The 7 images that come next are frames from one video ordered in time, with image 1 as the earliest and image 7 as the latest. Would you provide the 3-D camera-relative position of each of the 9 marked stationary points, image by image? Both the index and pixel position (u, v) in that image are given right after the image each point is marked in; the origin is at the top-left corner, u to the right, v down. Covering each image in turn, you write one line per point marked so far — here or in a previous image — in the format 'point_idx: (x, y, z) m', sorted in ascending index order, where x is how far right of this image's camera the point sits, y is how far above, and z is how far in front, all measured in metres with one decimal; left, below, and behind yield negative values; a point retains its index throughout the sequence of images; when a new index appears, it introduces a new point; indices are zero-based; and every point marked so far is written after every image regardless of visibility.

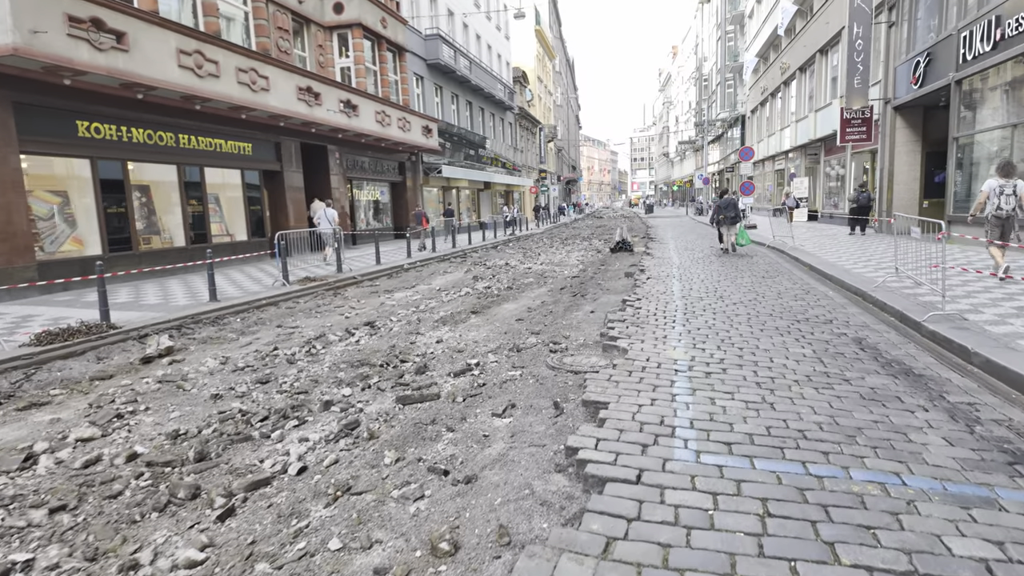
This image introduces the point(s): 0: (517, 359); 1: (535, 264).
0: (0.0, -0.7, +5.4) m
1: (+0.6, +0.6, +14.8) m
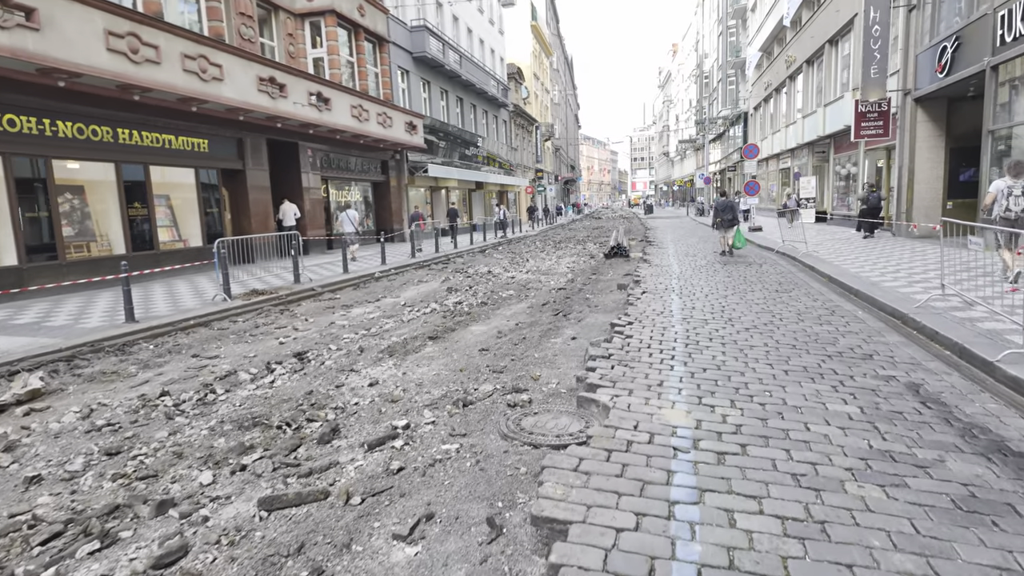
0: (-0.4, -0.9, +4.0) m
1: (+0.2, +0.4, +13.4) m
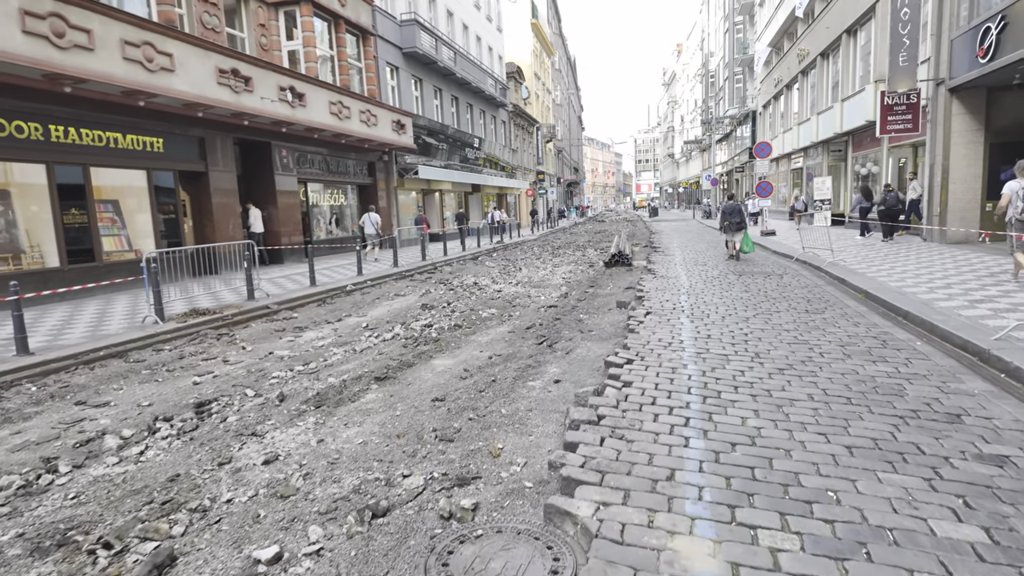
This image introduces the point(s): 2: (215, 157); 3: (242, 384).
0: (-0.7, -1.1, +2.6) m
1: (-0.1, +0.1, +11.9) m
2: (-6.9, +3.1, +13.8) m
3: (-2.6, -0.9, +5.6) m
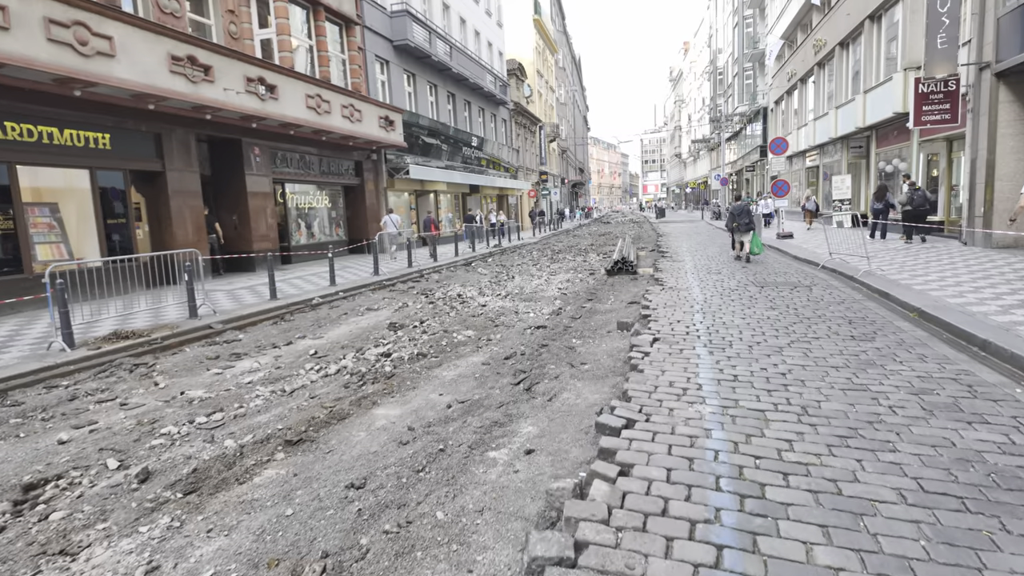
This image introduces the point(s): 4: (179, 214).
0: (-1.0, -1.4, +1.2) m
1: (-0.3, -0.1, +10.5) m
2: (-7.1, +2.8, +12.5) m
3: (-2.9, -1.1, +4.2) m
4: (-7.2, +1.6, +12.6) m
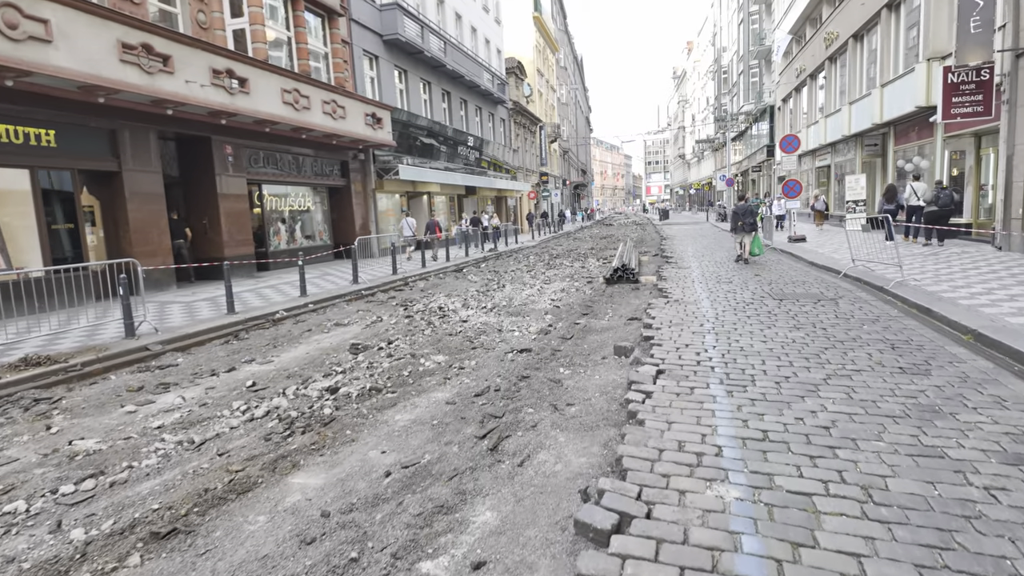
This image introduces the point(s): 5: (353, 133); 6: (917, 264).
0: (-1.3, -1.5, +0.1) m
1: (-0.5, -0.3, +9.4) m
2: (-7.4, +2.6, +11.4) m
3: (-3.1, -1.3, +3.2) m
4: (-7.4, +1.4, +11.6) m
5: (-4.6, +4.5, +17.1) m
6: (+7.5, +0.4, +10.9) m
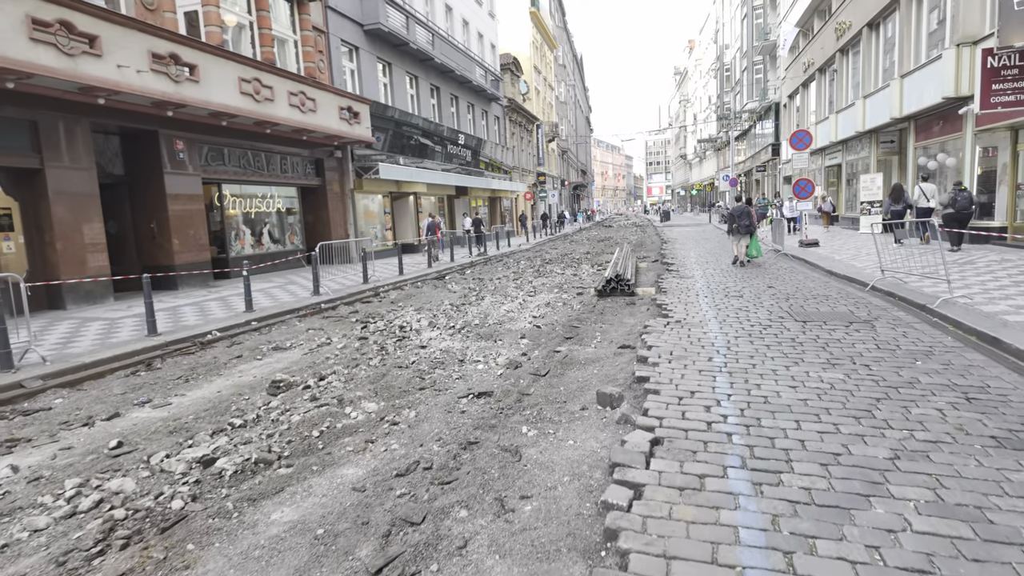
0: (-1.7, -1.7, -1.3) m
1: (-0.9, -0.6, +8.0) m
2: (-7.7, +2.4, +10.0) m
3: (-3.5, -1.5, +1.8) m
4: (-7.7, +1.1, +10.2) m
5: (-5.0, +4.3, +15.7) m
6: (+7.1, +0.2, +9.5) m
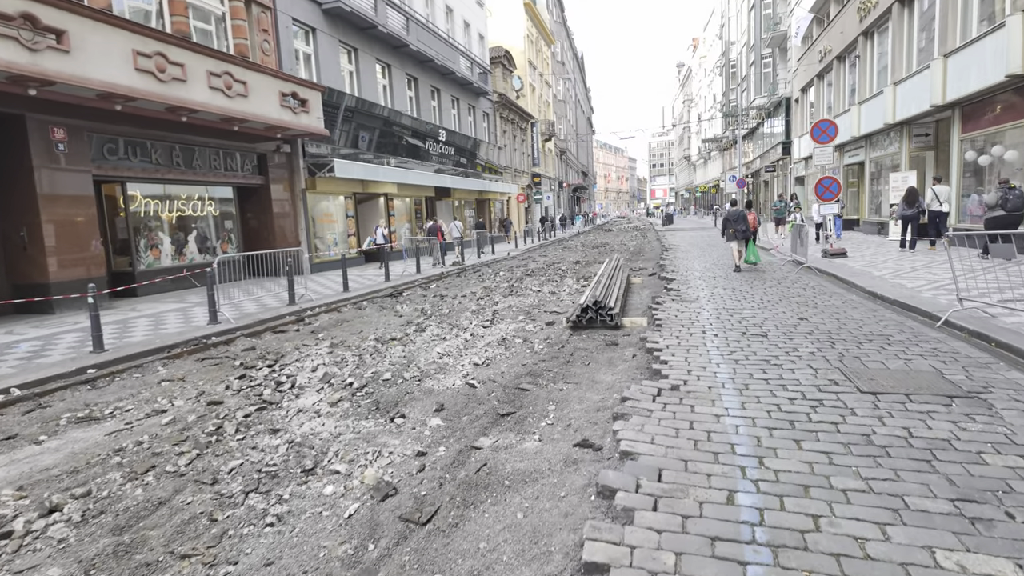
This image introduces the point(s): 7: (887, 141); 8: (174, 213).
0: (-2.4, -2.1, -3.8) m
1: (-1.6, -1.0, +5.5) m
2: (-8.4, +2.0, +7.6) m
3: (-4.3, -1.9, -0.7) m
4: (-8.4, +0.8, +7.7) m
5: (-5.6, +3.8, +13.2) m
6: (+6.4, -0.2, +7.0) m
7: (+11.8, +4.6, +18.5) m
8: (-7.4, +1.6, +12.9) m
